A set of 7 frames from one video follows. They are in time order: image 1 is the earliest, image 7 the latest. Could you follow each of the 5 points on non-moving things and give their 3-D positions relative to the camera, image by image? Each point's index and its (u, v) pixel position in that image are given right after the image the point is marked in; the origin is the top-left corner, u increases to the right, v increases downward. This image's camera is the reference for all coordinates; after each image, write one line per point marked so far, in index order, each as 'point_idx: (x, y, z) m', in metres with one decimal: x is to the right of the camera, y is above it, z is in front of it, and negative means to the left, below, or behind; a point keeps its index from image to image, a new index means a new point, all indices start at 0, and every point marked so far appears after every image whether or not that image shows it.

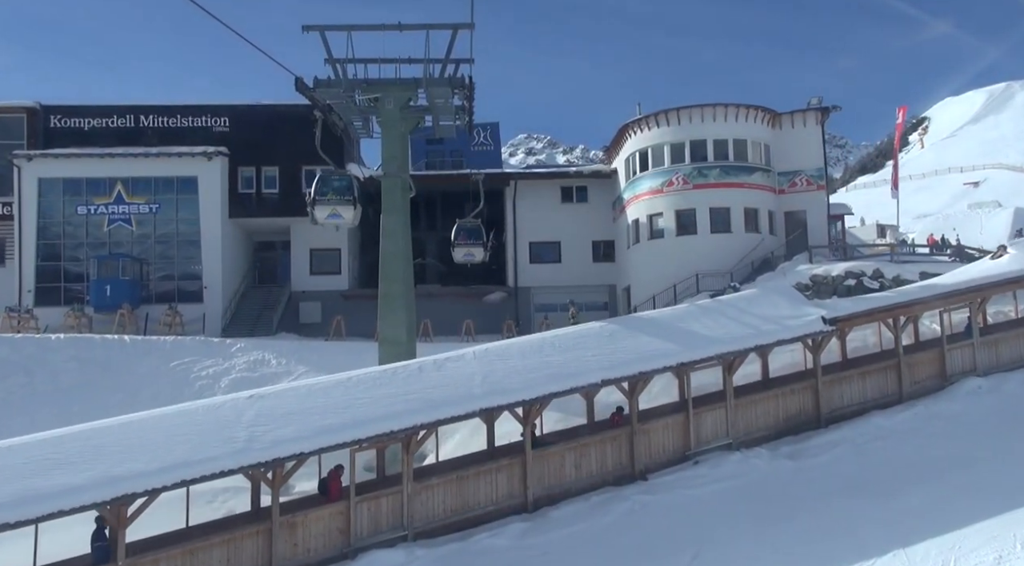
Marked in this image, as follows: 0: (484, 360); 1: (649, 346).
0: (-0.5, -1.5, +17.2) m
1: (+2.8, -1.3, +18.0) m
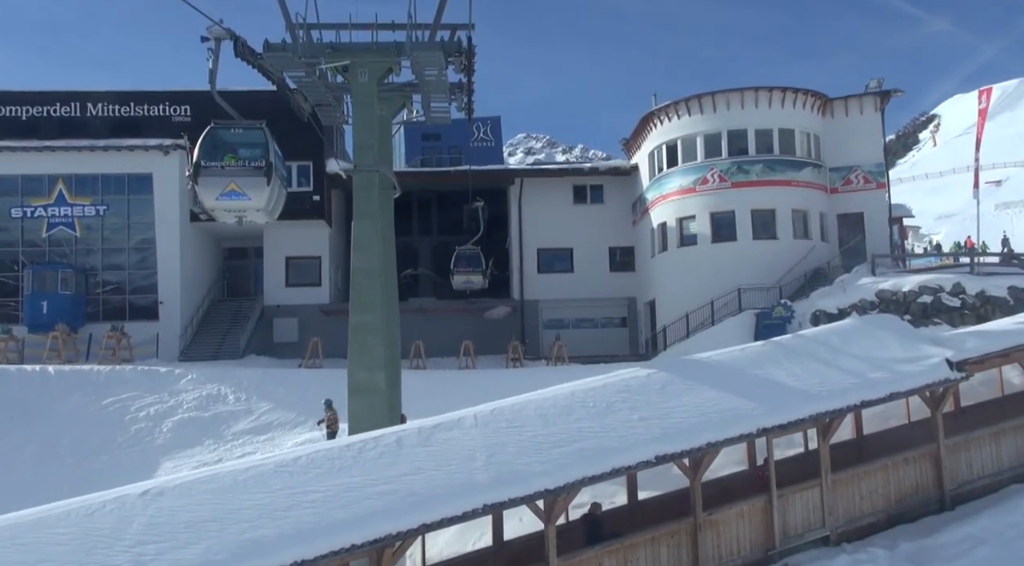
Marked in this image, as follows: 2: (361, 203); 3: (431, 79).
0: (-0.3, -2.0, +12.1) m
1: (+3.0, -1.8, +13.0) m
2: (-2.8, +1.5, +16.3) m
3: (-1.7, +4.2, +18.3) m
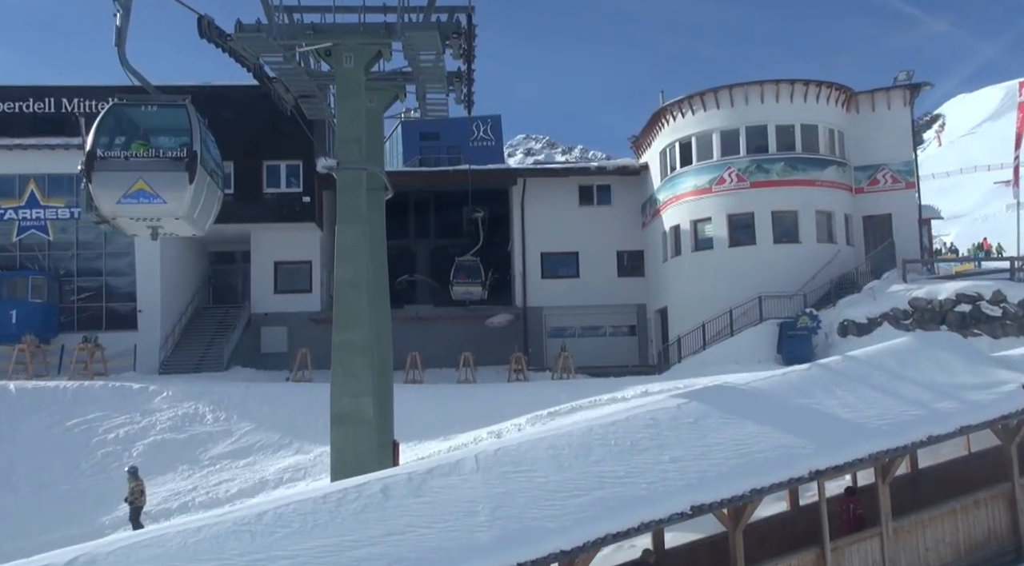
0: (-0.2, -2.2, +10.2) m
1: (+3.1, -2.0, +11.0) m
2: (-2.7, +1.3, +14.3) m
3: (-1.6, +4.0, +16.3) m
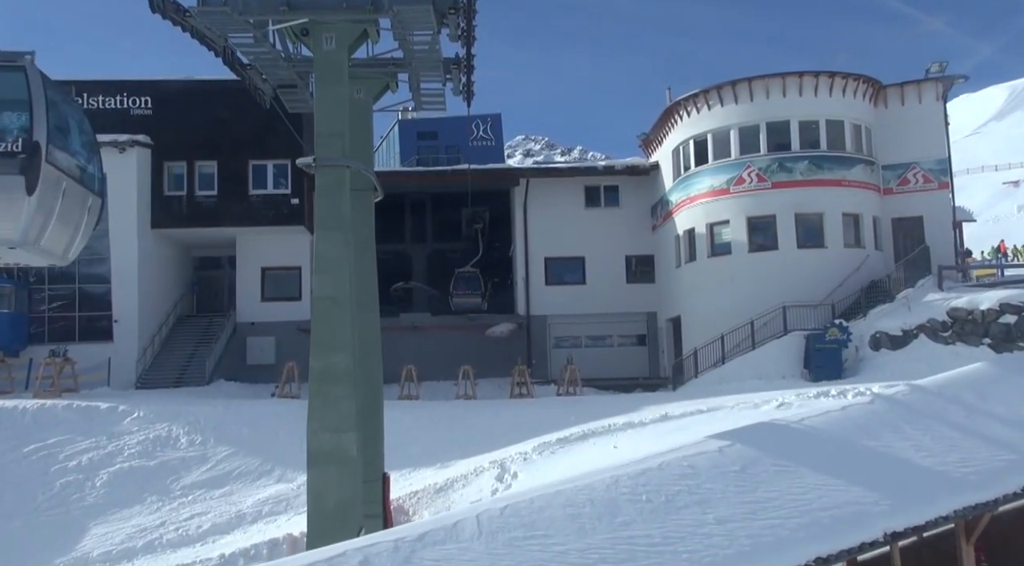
0: (-0.1, -2.4, +8.2) m
1: (+3.2, -2.2, +9.0) m
2: (-2.6, +1.1, +12.4) m
3: (-1.5, +3.8, +14.4) m
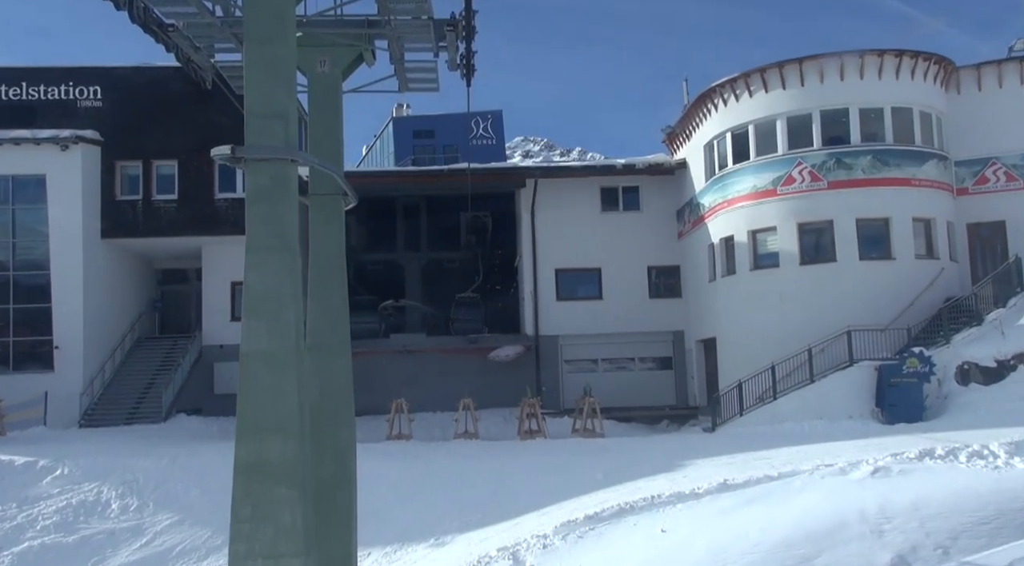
0: (+0.1, -2.9, +4.3) m
1: (+3.5, -2.6, +5.1) m
2: (-2.4, +0.6, +8.5) m
3: (-1.3, +3.3, +10.5) m
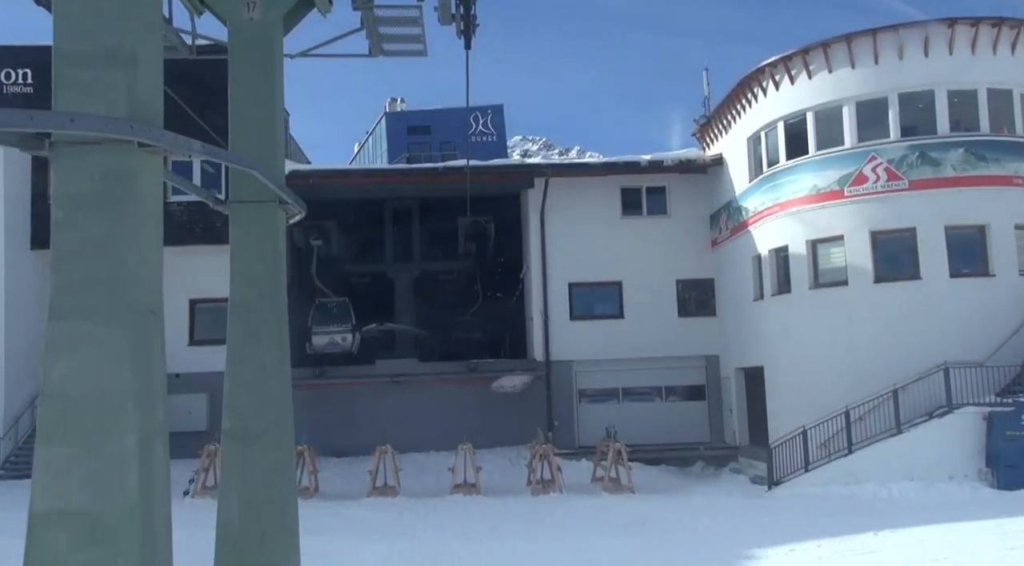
0: (+0.3, -3.3, +0.4) m
1: (+3.7, -3.1, +1.2) m
2: (-2.2, +0.1, +4.5) m
3: (-1.1, +2.9, +6.5) m
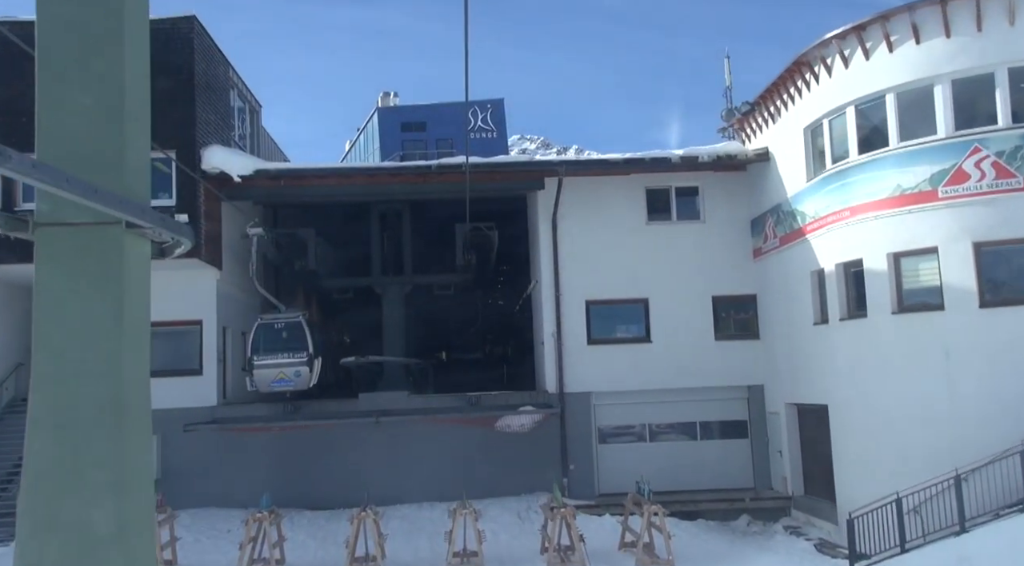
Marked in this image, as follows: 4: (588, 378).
0: (+0.5, -3.8, -3.2) m
1: (+3.9, -3.5, -2.4) m
2: (-2.0, -0.3, +1.0) m
3: (-1.0, +2.4, +3.0) m
4: (+1.7, -2.1, +19.5) m
